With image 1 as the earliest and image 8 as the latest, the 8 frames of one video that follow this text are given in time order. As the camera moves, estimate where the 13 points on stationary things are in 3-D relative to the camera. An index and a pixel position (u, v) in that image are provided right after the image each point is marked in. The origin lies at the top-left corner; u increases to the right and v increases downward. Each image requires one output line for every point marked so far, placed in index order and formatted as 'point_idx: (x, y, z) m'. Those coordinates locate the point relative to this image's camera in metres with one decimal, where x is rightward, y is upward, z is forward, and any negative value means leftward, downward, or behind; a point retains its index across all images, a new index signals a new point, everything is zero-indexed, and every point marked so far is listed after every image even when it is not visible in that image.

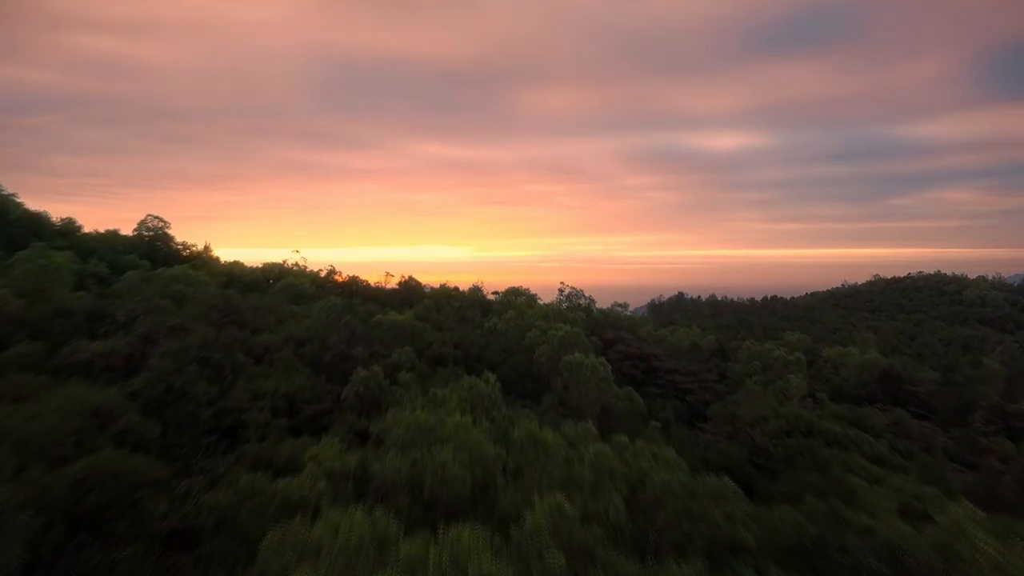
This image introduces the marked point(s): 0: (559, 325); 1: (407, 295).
0: (+0.7, -0.5, +14.4) m
1: (-1.8, -0.1, +16.9) m
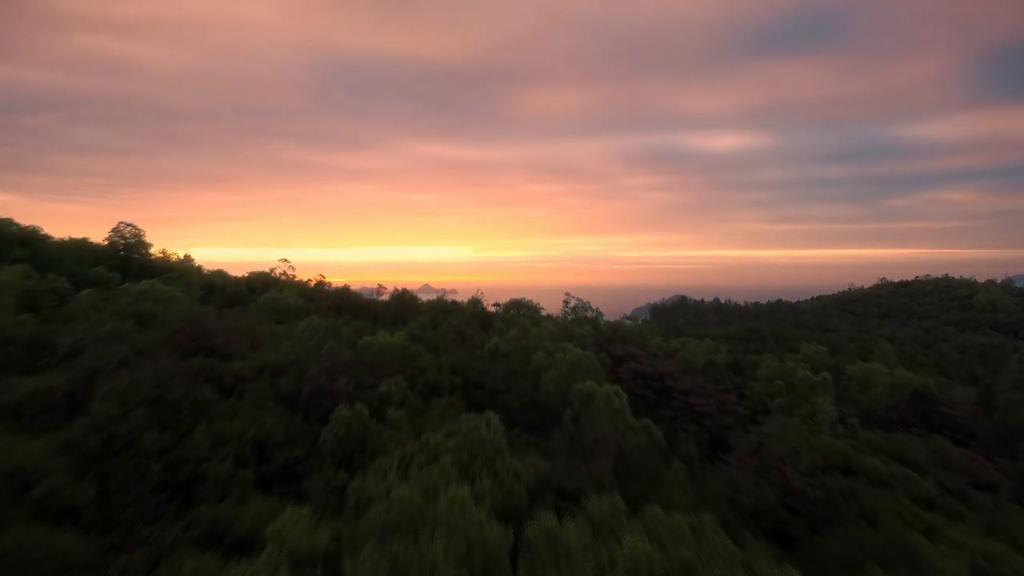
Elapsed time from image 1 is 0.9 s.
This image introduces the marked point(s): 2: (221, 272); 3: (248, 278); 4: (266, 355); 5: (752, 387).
0: (+0.7, -0.8, +13.2) m
1: (-1.7, -0.3, +15.6) m
2: (-5.4, +0.3, +18.6) m
3: (-5.0, +0.2, +18.8) m
4: (-2.5, -0.7, +10.1) m
5: (+4.0, -1.6, +16.4) m
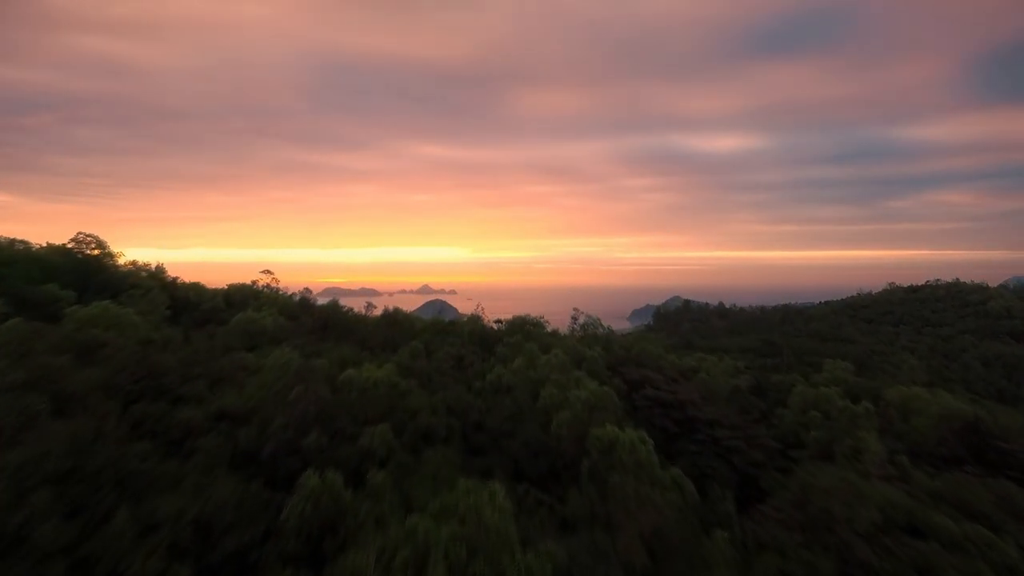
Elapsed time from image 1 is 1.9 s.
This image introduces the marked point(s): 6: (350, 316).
0: (+0.8, -1.0, +11.5) m
1: (-1.7, -0.6, +13.9) m
2: (-5.4, 0.0, +16.9) m
3: (-5.0, -0.1, +17.2) m
4: (-2.5, -1.0, +8.5) m
5: (+4.0, -1.9, +14.7) m
6: (-2.7, -0.5, +16.4) m
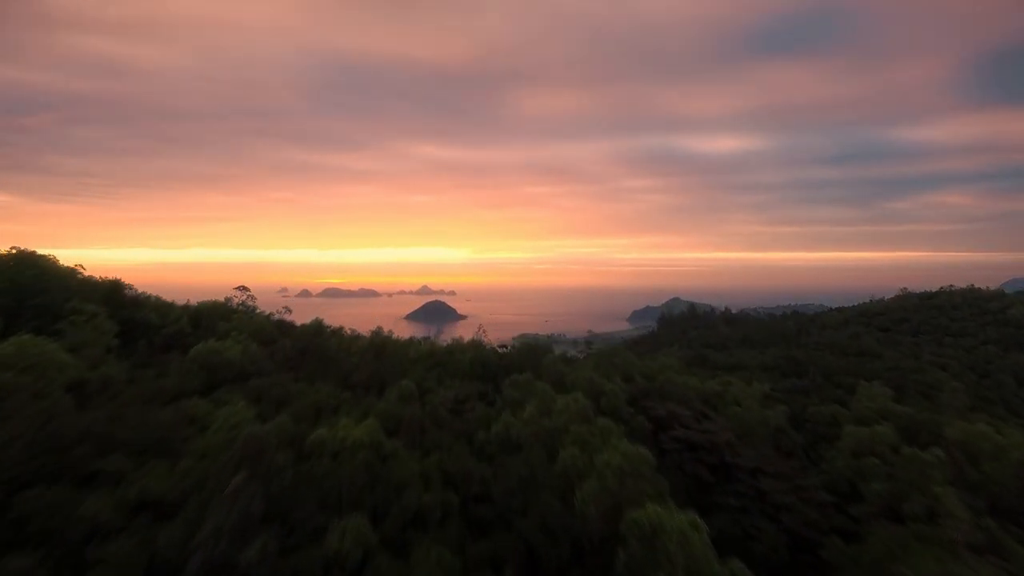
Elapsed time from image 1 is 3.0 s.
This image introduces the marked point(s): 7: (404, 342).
0: (+0.9, -1.3, +9.5) m
1: (-1.6, -0.9, +11.9) m
2: (-5.3, -0.3, +14.9) m
3: (-4.9, -0.4, +15.1) m
4: (-2.3, -1.3, +6.5) m
5: (+4.1, -2.2, +12.7) m
6: (-2.6, -0.8, +14.3) m
7: (-1.6, -0.8, +14.6) m
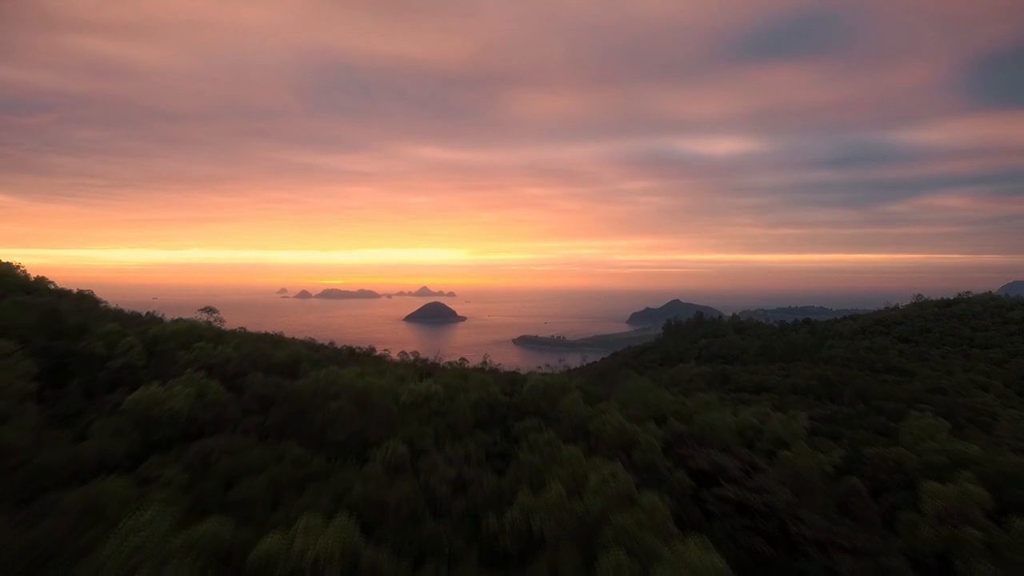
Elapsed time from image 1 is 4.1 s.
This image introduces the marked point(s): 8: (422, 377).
0: (+1.0, -1.6, +7.2) m
1: (-1.4, -1.2, +9.6) m
2: (-5.1, -0.6, +12.6) m
3: (-4.7, -0.7, +12.9) m
4: (-2.2, -1.5, +4.2) m
5: (+4.3, -2.5, +10.5) m
6: (-2.5, -1.1, +12.1) m
7: (-1.4, -1.1, +12.3) m
8: (-1.2, -1.3, +13.6) m
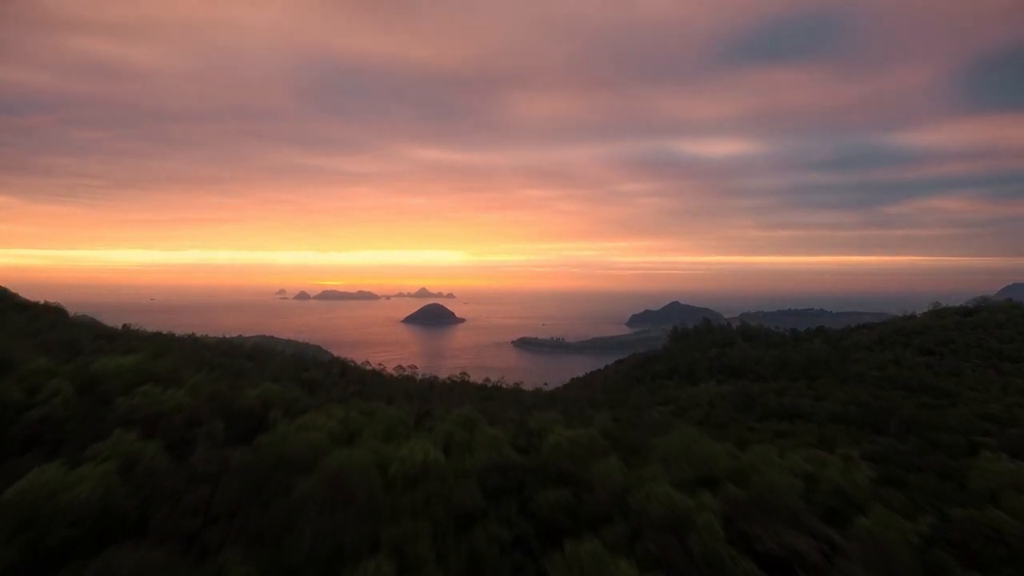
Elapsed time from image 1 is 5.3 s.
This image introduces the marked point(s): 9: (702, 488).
0: (+1.2, -1.9, +4.8) m
1: (-1.3, -1.5, +7.2) m
2: (-5.0, -0.9, +10.2) m
3: (-4.5, -1.0, +10.5) m
4: (-2.0, -1.9, +1.8) m
5: (+4.4, -2.9, +8.1) m
6: (-2.3, -1.4, +9.7) m
7: (-1.2, -1.4, +10.0) m
8: (-1.0, -1.6, +11.2) m
9: (+1.9, -2.0, +9.8) m
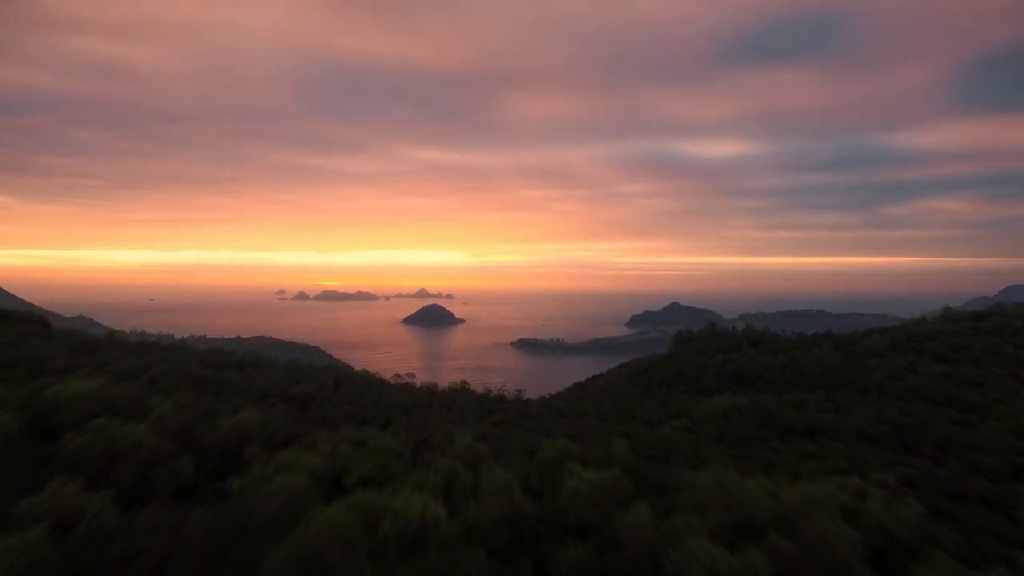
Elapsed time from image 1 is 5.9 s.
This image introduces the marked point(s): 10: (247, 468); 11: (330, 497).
0: (+1.3, -2.1, +3.5) m
1: (-1.2, -1.7, +5.9) m
2: (-4.9, -1.1, +8.9) m
3: (-4.4, -1.2, +9.1) m
4: (-1.9, -2.0, +0.5) m
5: (+4.5, -3.0, +6.7) m
6: (-2.2, -1.6, +8.3) m
7: (-1.1, -1.6, +8.6) m
8: (-0.9, -1.8, +9.9) m
9: (+2.0, -2.1, +8.4) m
10: (-2.4, -1.6, +8.9) m
11: (-1.5, -1.6, +8.0) m
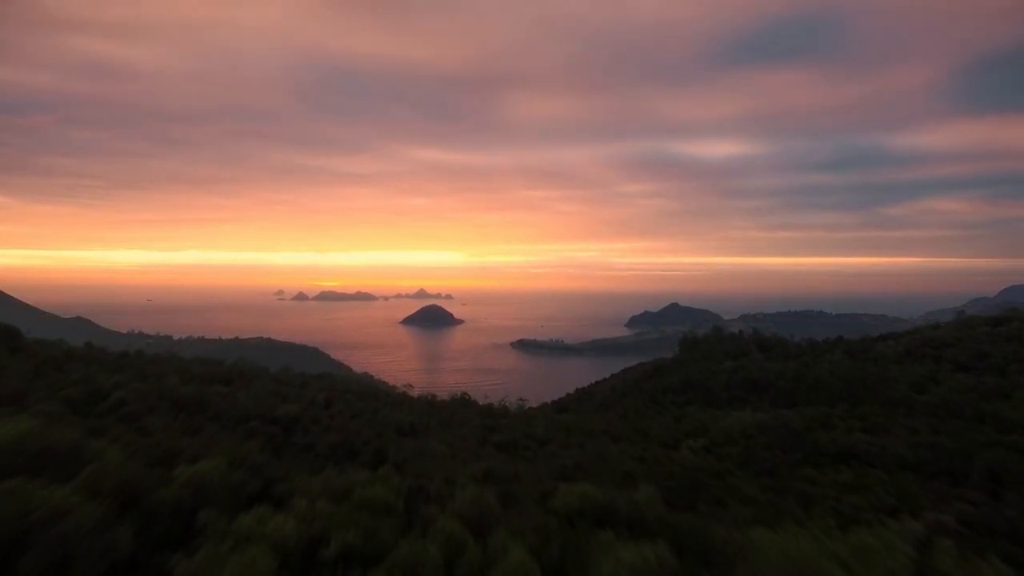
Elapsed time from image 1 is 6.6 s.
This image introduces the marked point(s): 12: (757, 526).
0: (+1.4, -2.3, +1.7) m
1: (-1.0, -1.9, +4.1) m
2: (-4.8, -1.3, +7.1) m
3: (-4.3, -1.4, +7.4) m
4: (-1.8, -2.2, -1.3) m
5: (+4.7, -3.3, +4.9) m
6: (-2.1, -1.8, +6.5) m
7: (-1.0, -1.8, +6.8) m
8: (-0.8, -2.0, +8.1) m
9: (+2.1, -2.3, +6.7) m
10: (-2.3, -1.8, +7.1) m
11: (-1.4, -1.8, +6.2) m
12: (+2.6, -2.3, +10.5) m
